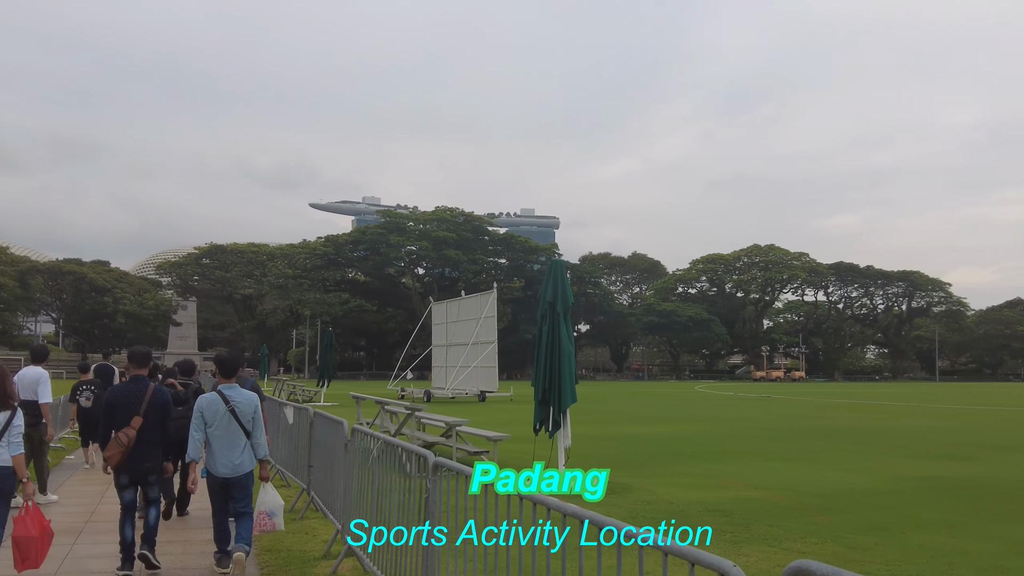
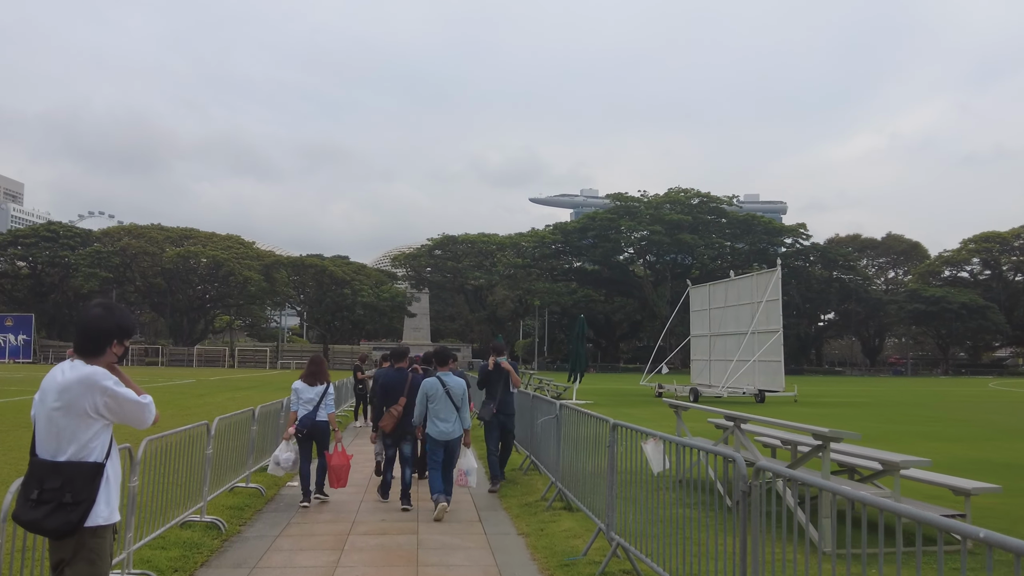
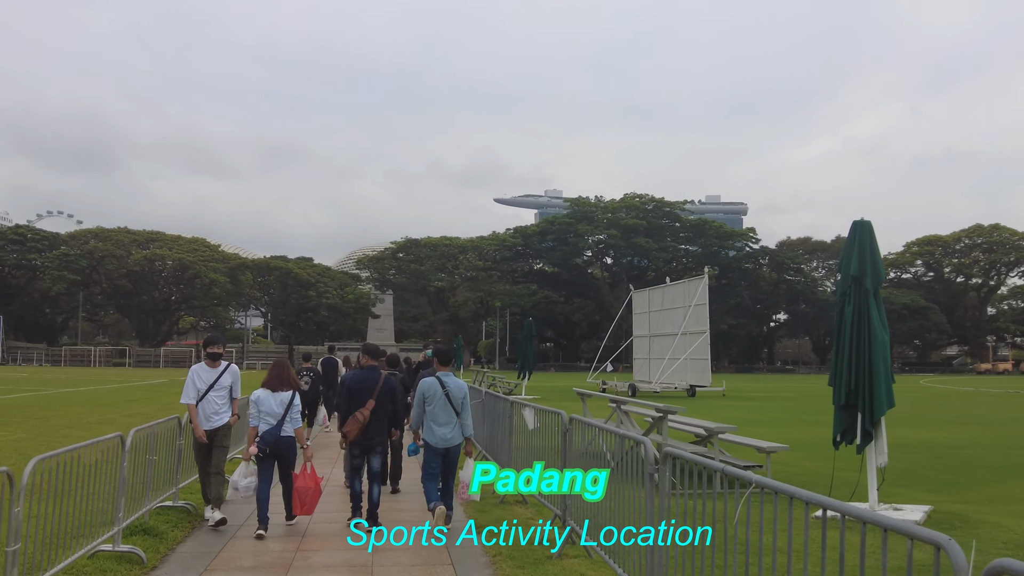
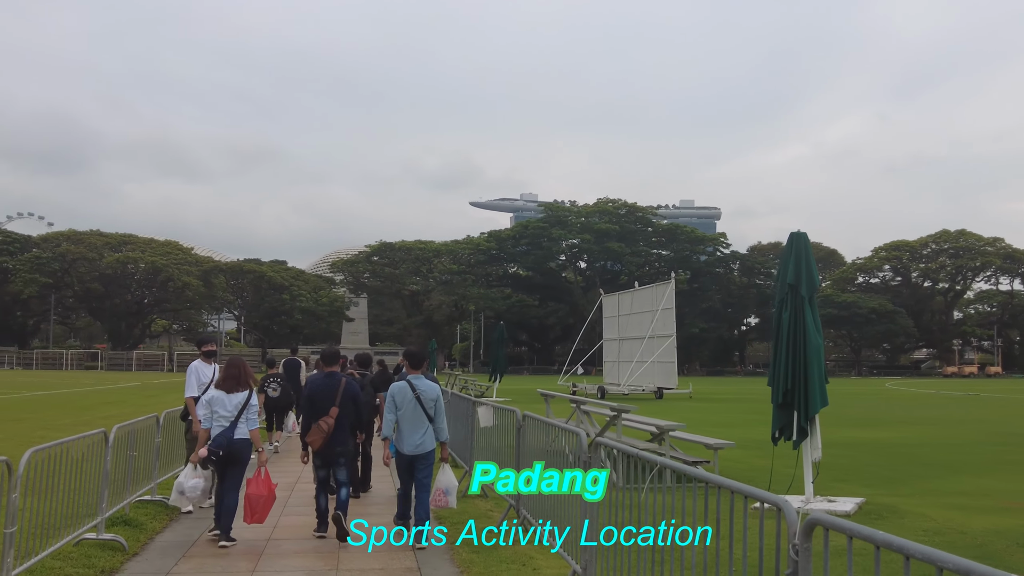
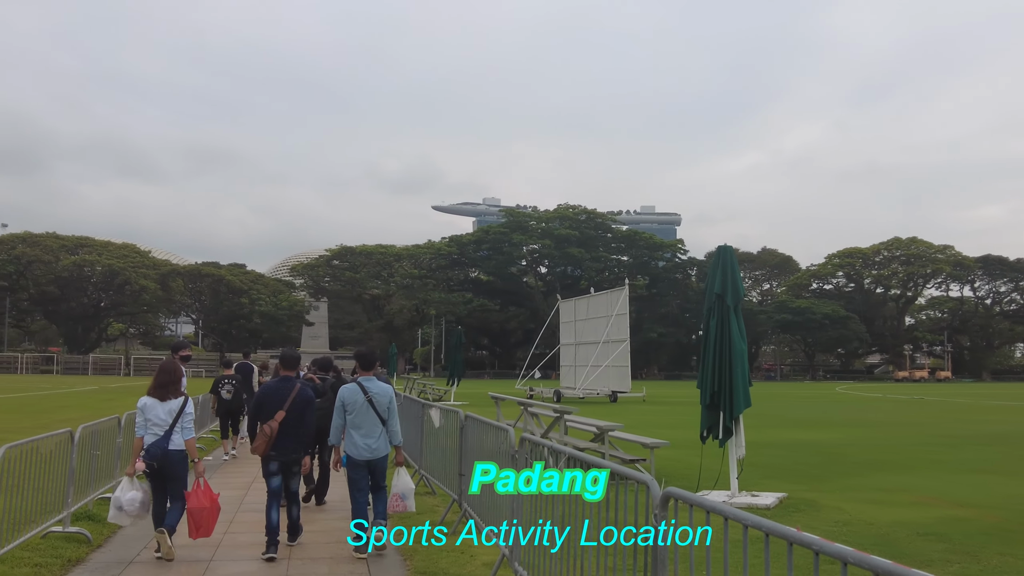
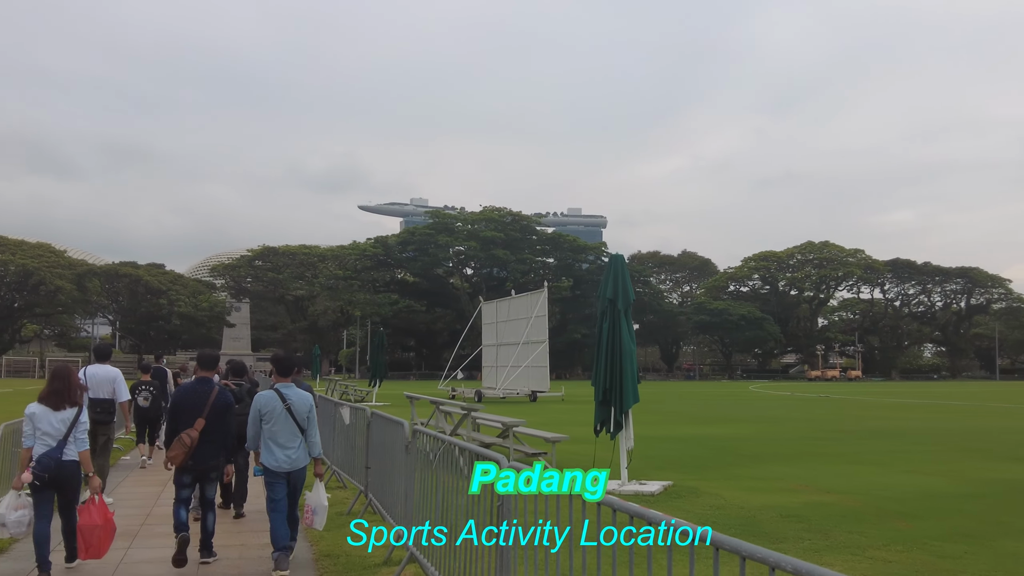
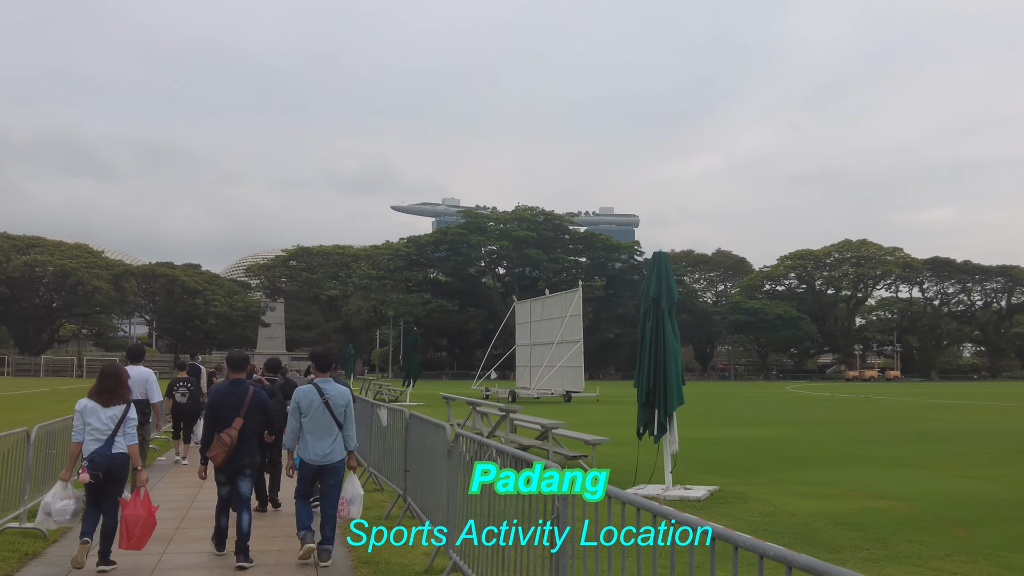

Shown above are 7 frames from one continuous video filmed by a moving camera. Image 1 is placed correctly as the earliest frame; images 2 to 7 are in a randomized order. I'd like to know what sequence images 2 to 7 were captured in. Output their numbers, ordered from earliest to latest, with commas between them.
6, 7, 5, 4, 3, 2
